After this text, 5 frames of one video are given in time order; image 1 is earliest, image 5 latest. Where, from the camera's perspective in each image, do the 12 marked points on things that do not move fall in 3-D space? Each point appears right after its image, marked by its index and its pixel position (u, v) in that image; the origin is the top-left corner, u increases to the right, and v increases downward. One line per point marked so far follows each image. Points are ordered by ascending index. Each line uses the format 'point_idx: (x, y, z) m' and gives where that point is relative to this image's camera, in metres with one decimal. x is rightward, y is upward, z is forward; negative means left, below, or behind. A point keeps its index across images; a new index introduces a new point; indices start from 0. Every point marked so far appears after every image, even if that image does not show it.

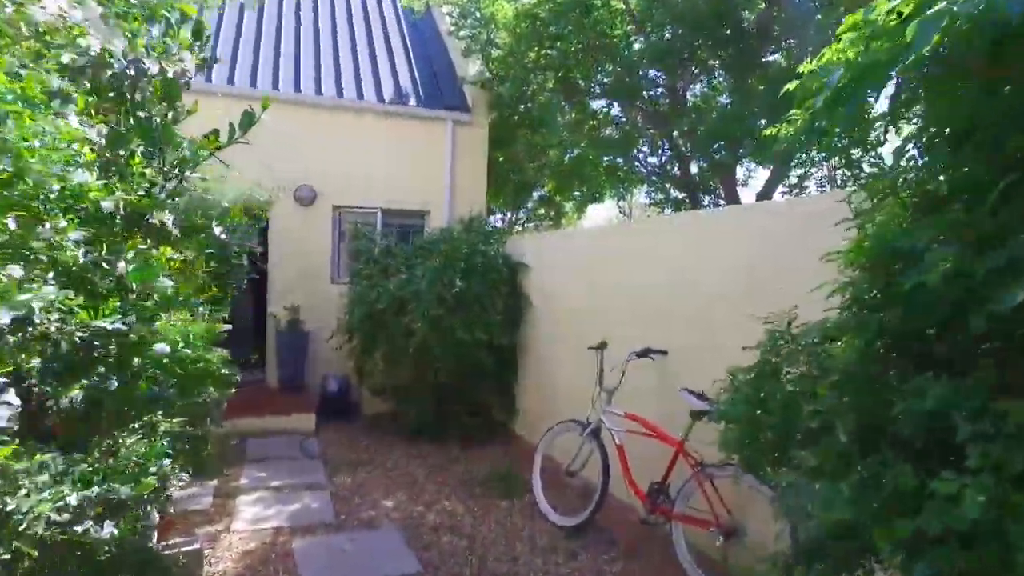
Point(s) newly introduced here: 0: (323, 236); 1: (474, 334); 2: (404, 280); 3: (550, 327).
0: (-2.1, +0.6, +8.0) m
1: (-0.3, -0.4, +6.0) m
2: (-0.9, +0.1, +6.2) m
3: (+0.4, -0.3, +6.0) m
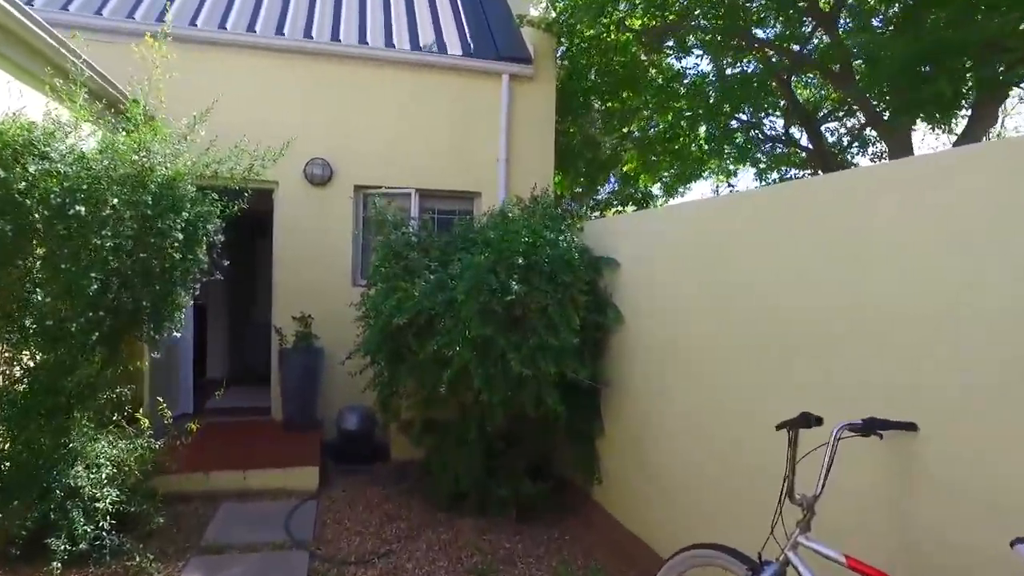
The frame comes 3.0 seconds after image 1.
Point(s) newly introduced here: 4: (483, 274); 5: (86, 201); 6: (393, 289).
0: (-1.4, +0.5, +6.1) m
1: (+0.1, -0.4, +4.0) m
2: (-0.5, +0.1, +4.3) m
3: (+0.8, -0.4, +3.9) m
4: (-0.2, +0.1, +4.0) m
5: (-2.1, +0.4, +3.5) m
6: (-0.7, 0.0, +4.5) m
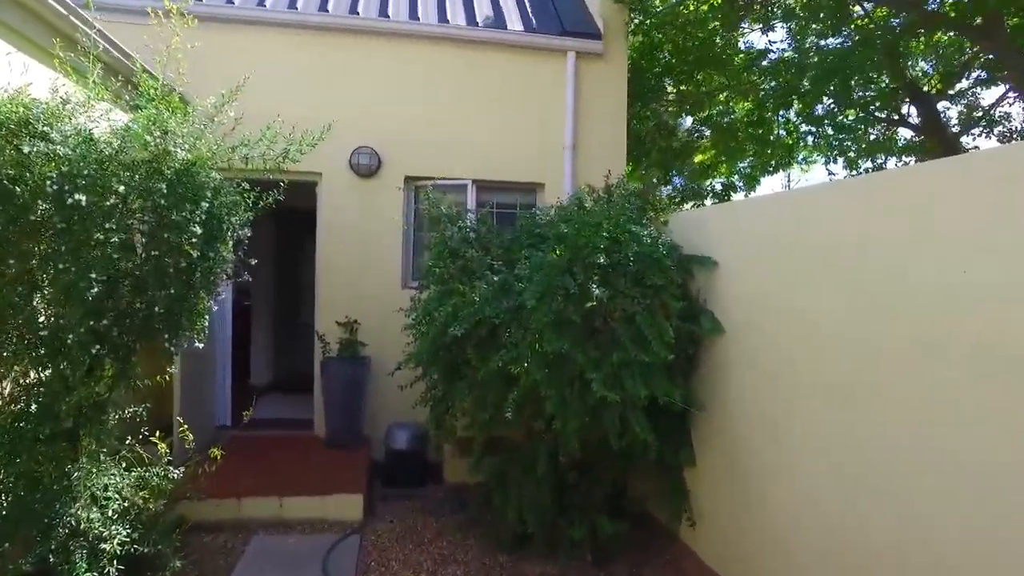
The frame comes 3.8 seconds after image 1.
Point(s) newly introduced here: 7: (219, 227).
0: (-0.9, +0.5, +5.5) m
1: (+0.5, -0.5, +3.3) m
2: (-0.1, 0.0, +3.6) m
3: (+1.2, -0.4, +3.2) m
4: (+0.2, +0.1, +3.3) m
5: (-1.7, +0.4, +2.9) m
6: (-0.3, 0.0, +3.9) m
7: (-1.4, +0.3, +3.4) m
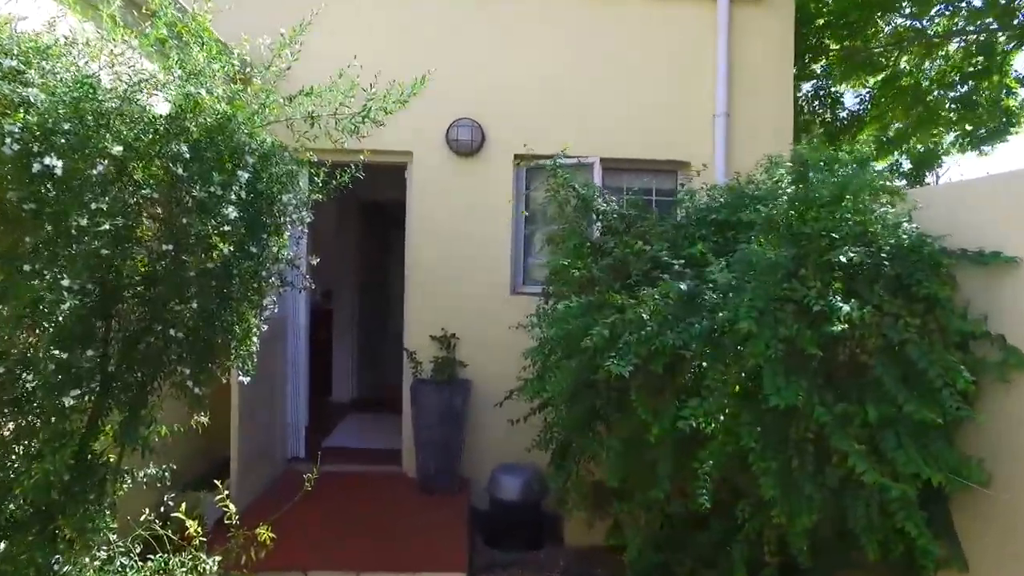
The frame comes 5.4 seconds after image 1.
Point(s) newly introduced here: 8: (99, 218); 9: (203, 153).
0: (-0.1, +0.5, +4.4) m
1: (+1.1, -0.5, +2.0) m
2: (+0.5, 0.0, +2.4) m
3: (+1.7, -0.4, +1.8) m
4: (+0.8, 0.0, +2.1) m
5: (-1.2, +0.4, +1.9) m
6: (+0.3, -0.1, +2.7) m
7: (-0.8, +0.3, +2.4) m
8: (-1.1, +0.2, +1.9) m
9: (-0.9, +0.4, +2.1) m
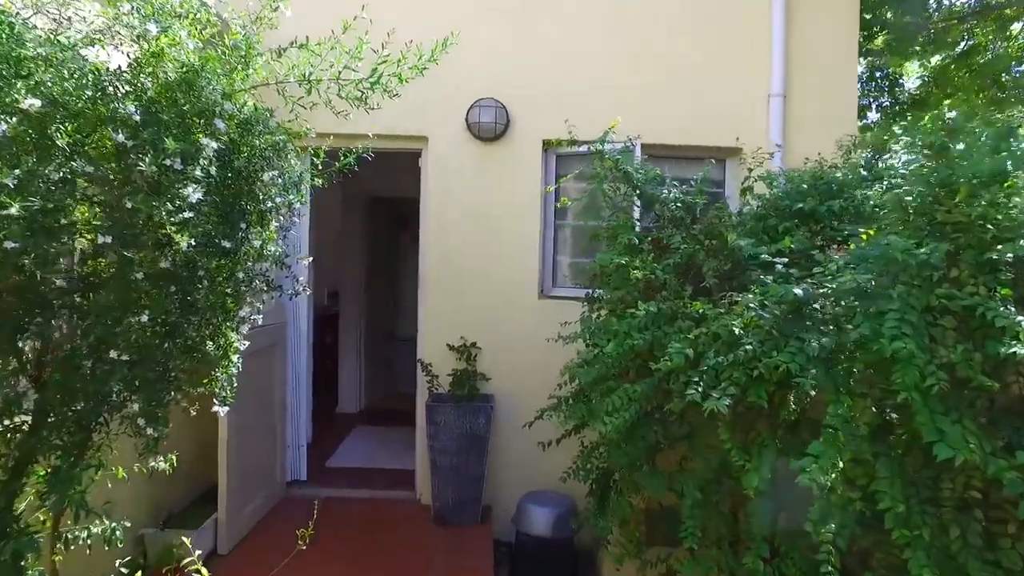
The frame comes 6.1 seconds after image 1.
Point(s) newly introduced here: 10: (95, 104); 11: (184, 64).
0: (+0.1, +0.5, +3.8) m
1: (+1.2, -0.5, +1.5) m
2: (+0.7, 0.0, +1.8) m
3: (+1.9, -0.5, +1.3) m
4: (+0.9, 0.0, +1.6) m
5: (-1.1, +0.4, +1.4) m
6: (+0.4, -0.1, +2.2) m
7: (-0.7, +0.2, +1.8) m
8: (-1.0, +0.2, +1.4) m
9: (-0.8, +0.4, +1.6) m
10: (-0.9, +0.4, +1.5) m
11: (-0.8, +0.5, +1.7) m
